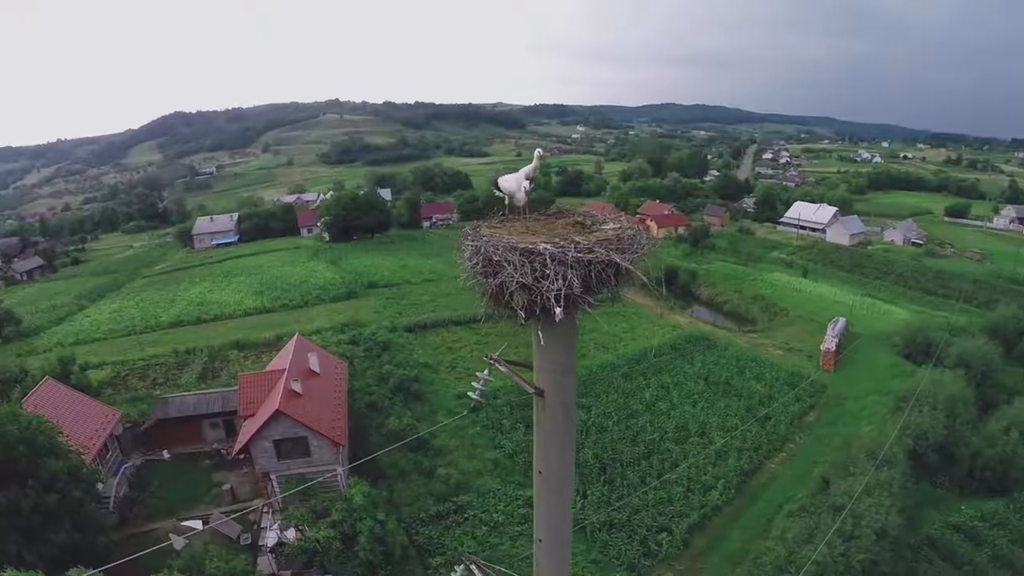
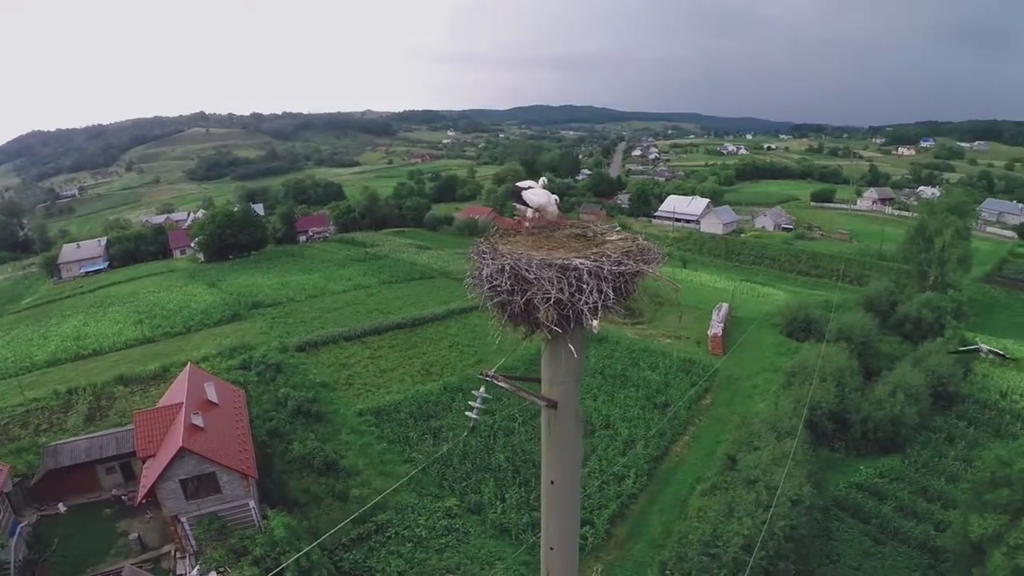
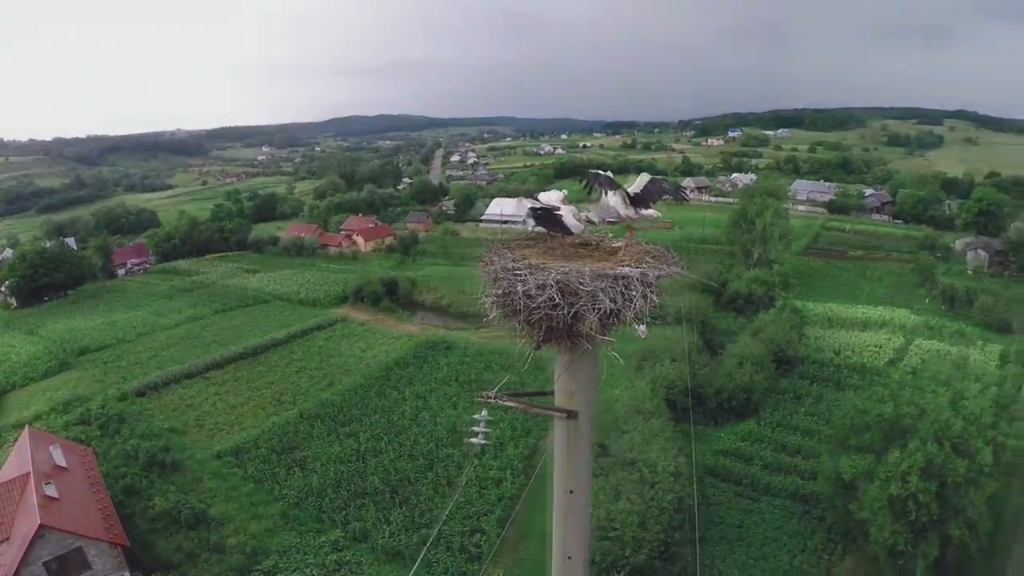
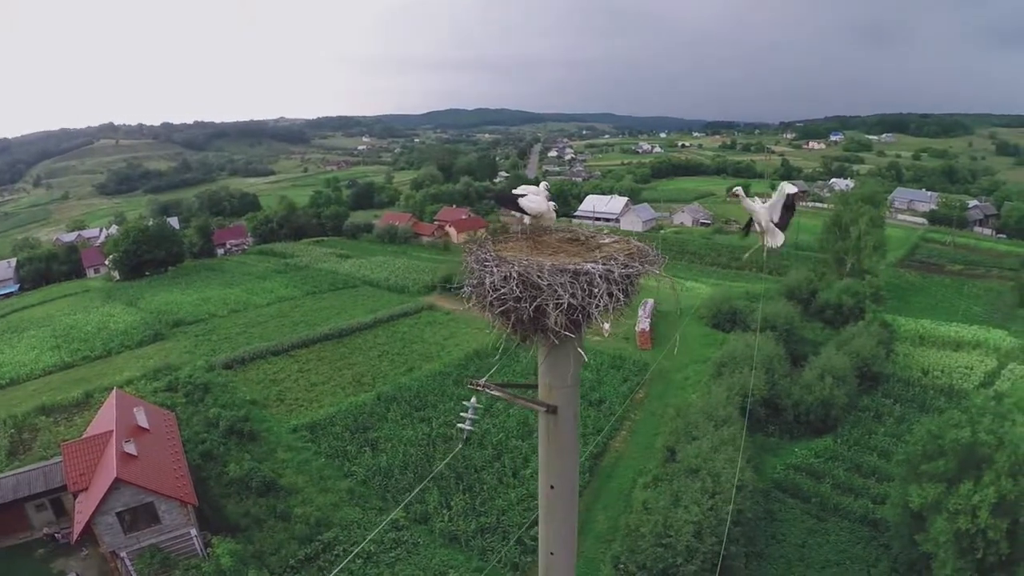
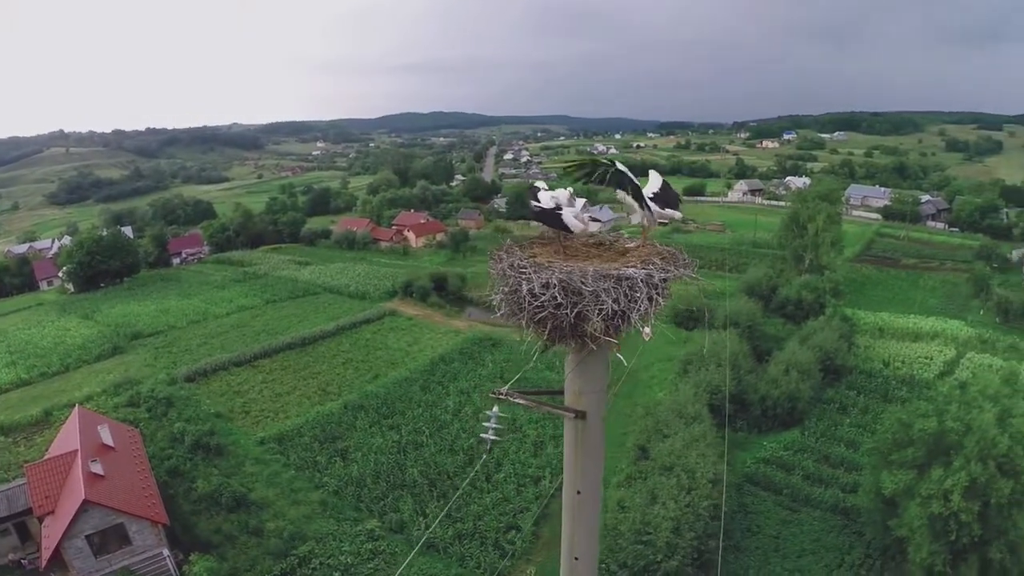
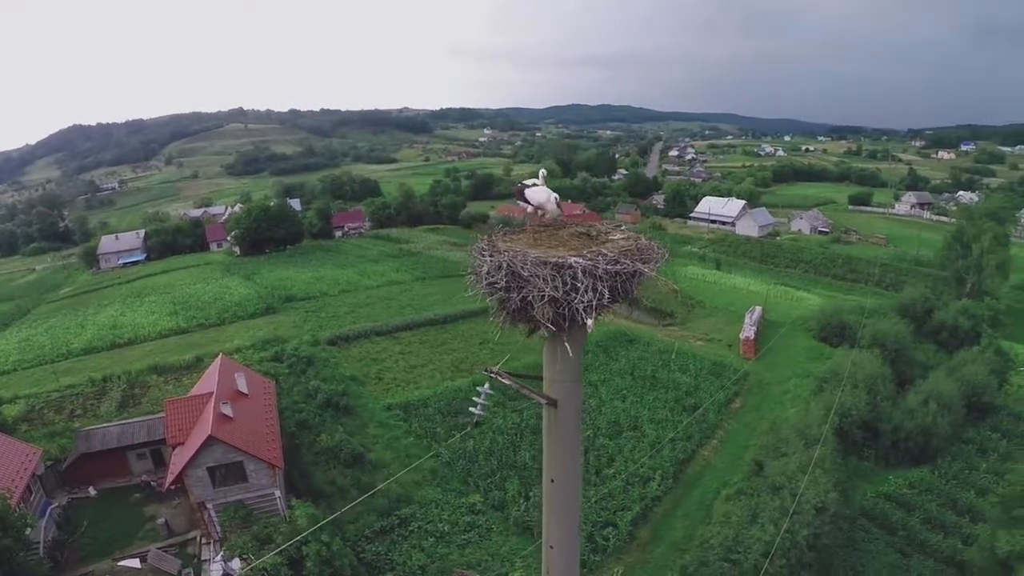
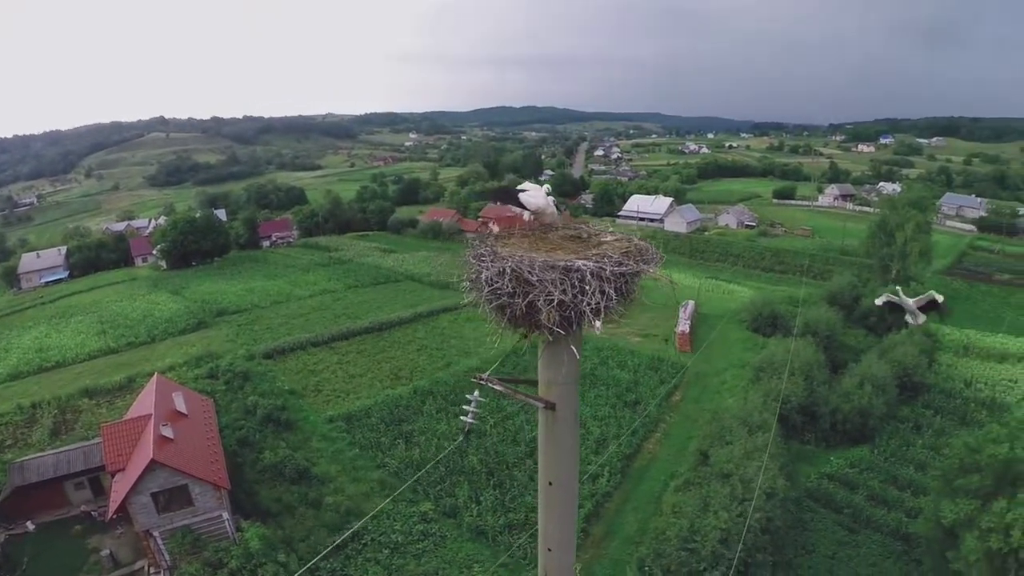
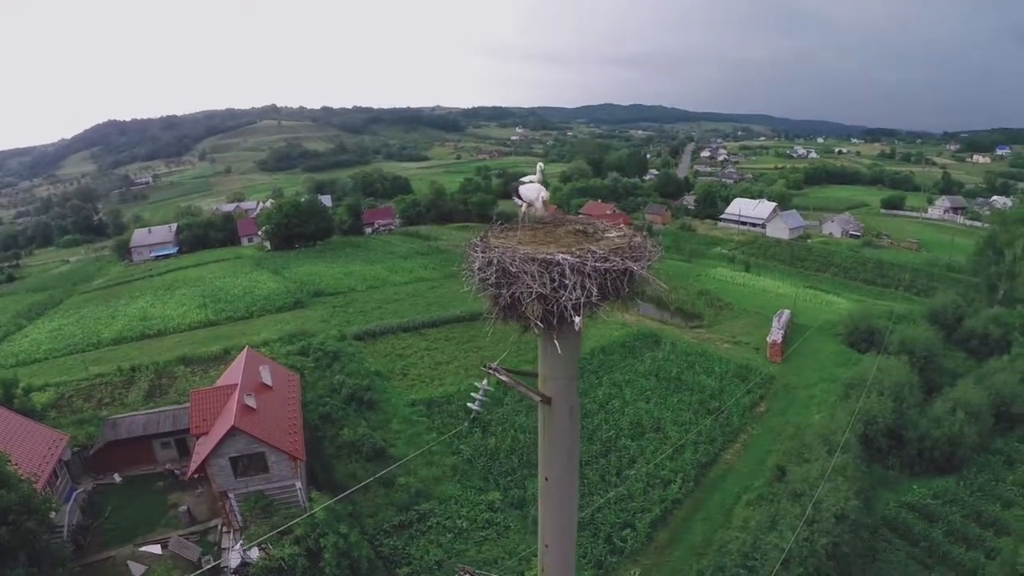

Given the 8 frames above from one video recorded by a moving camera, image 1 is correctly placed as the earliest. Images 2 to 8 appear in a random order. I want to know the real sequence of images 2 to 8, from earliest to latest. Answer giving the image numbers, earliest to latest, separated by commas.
8, 6, 2, 7, 4, 5, 3
